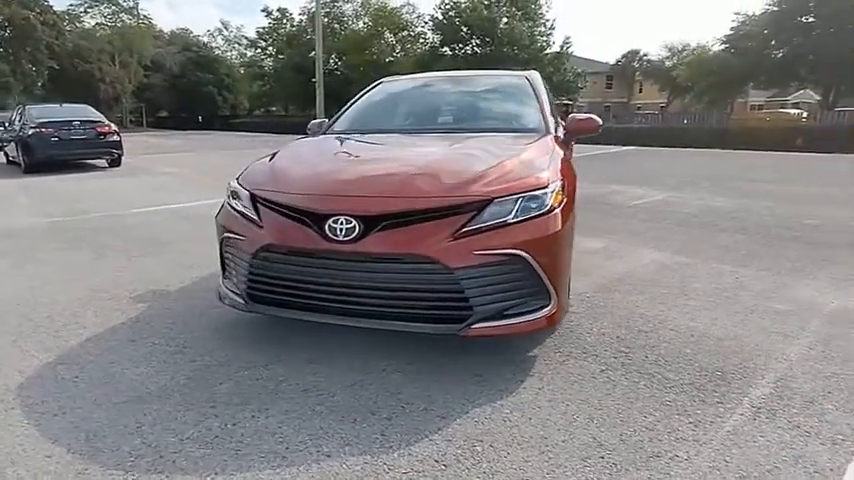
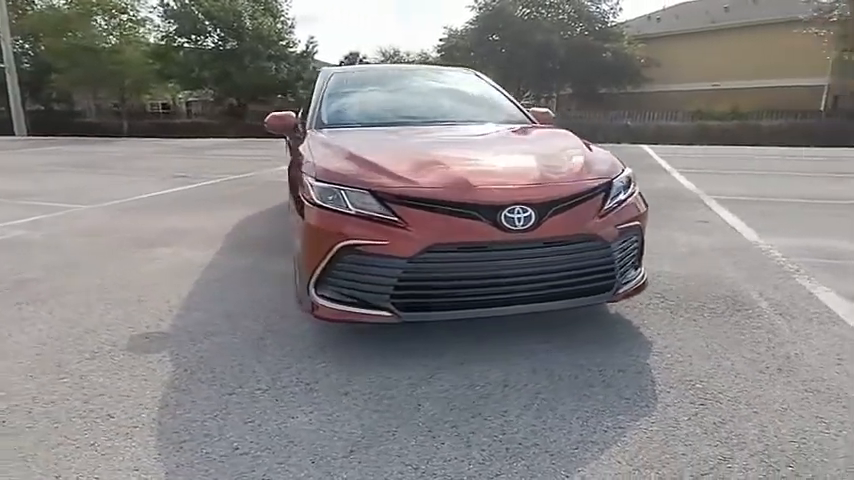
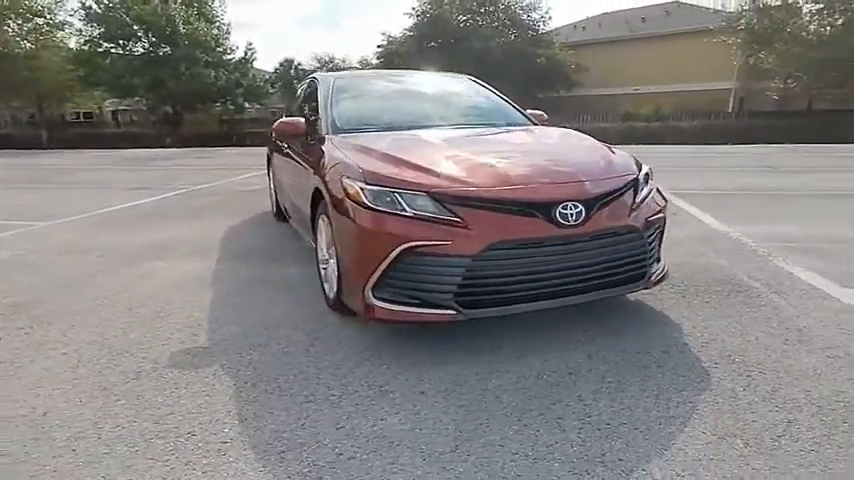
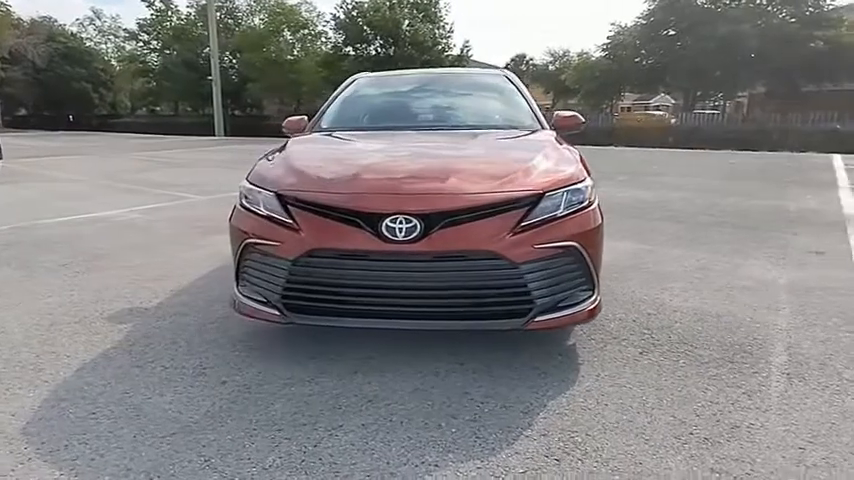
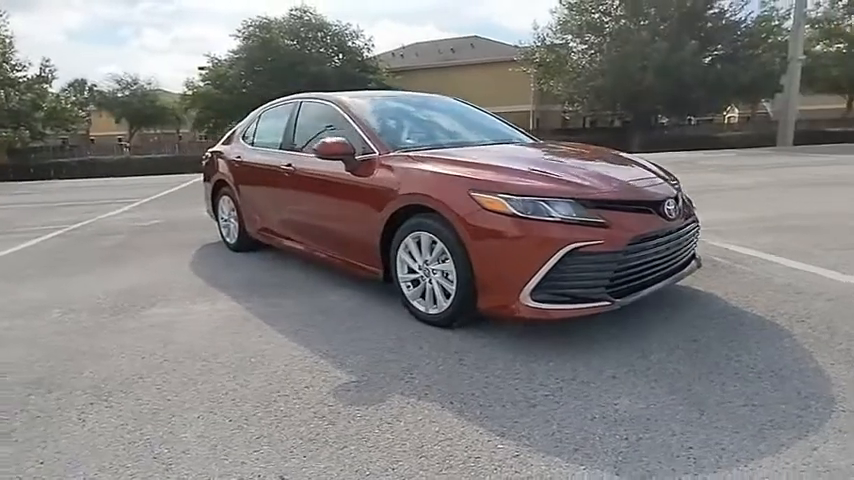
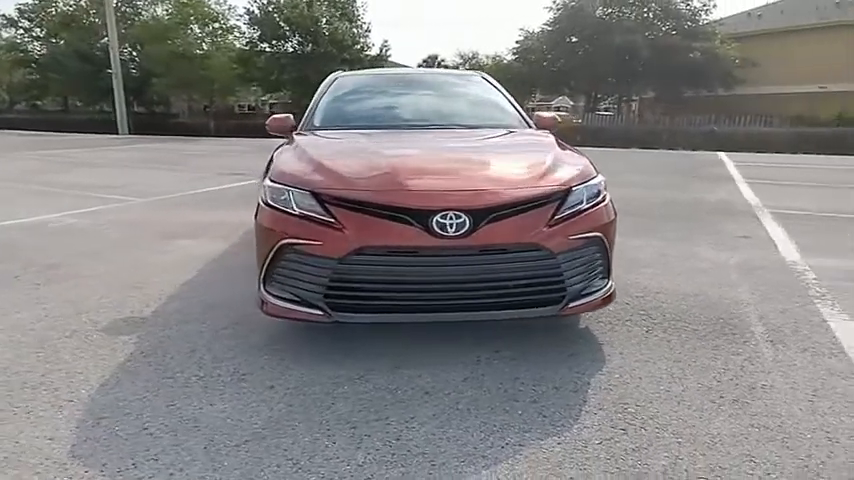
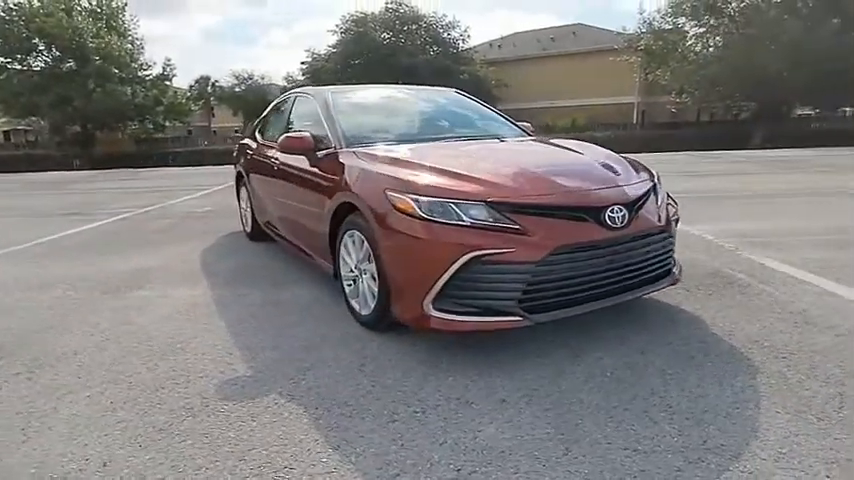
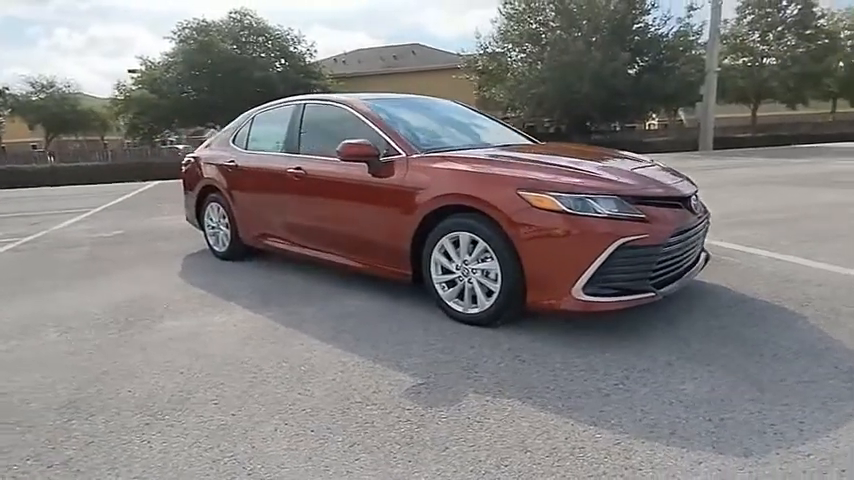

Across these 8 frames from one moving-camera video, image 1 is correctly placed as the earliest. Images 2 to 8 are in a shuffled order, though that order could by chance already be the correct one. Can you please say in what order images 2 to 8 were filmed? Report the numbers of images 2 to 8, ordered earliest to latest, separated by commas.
4, 6, 2, 3, 7, 5, 8
